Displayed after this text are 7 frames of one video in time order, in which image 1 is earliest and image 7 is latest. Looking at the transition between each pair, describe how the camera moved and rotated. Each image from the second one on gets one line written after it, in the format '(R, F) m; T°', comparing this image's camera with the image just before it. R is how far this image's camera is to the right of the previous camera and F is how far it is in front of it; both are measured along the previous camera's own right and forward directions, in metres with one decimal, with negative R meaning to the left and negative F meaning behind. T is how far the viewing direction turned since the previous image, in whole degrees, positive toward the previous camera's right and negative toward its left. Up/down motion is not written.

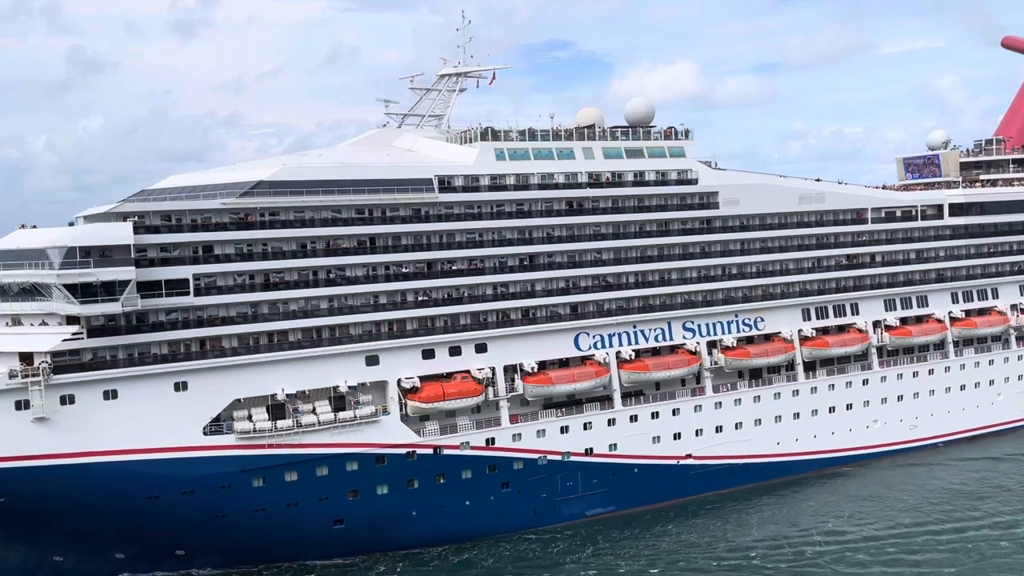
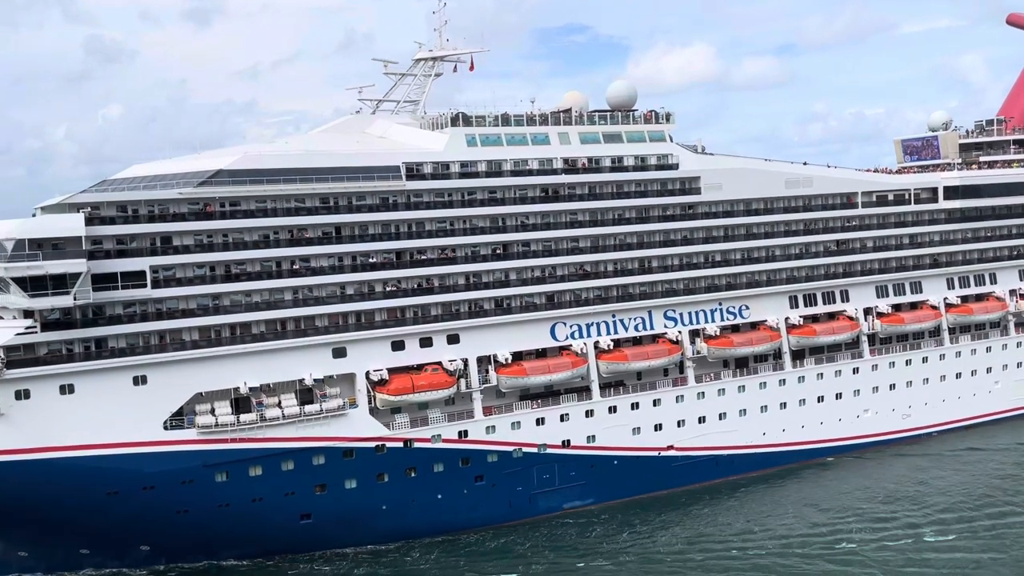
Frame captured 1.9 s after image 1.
(+1.2, +0.6) m; -1°
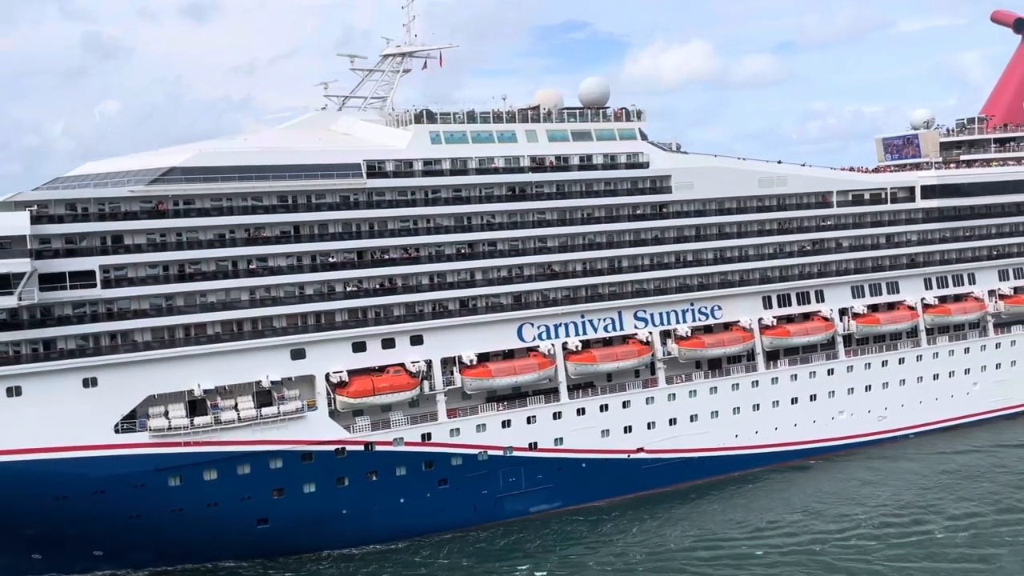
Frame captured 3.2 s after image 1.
(+0.9, +0.4) m; 0°
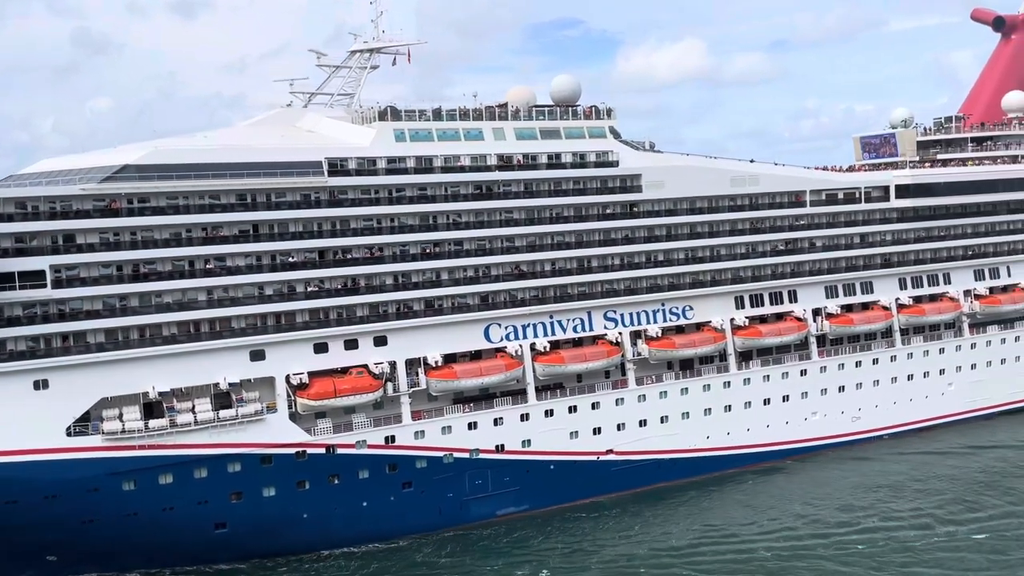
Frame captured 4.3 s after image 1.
(+0.7, +0.3) m; +1°
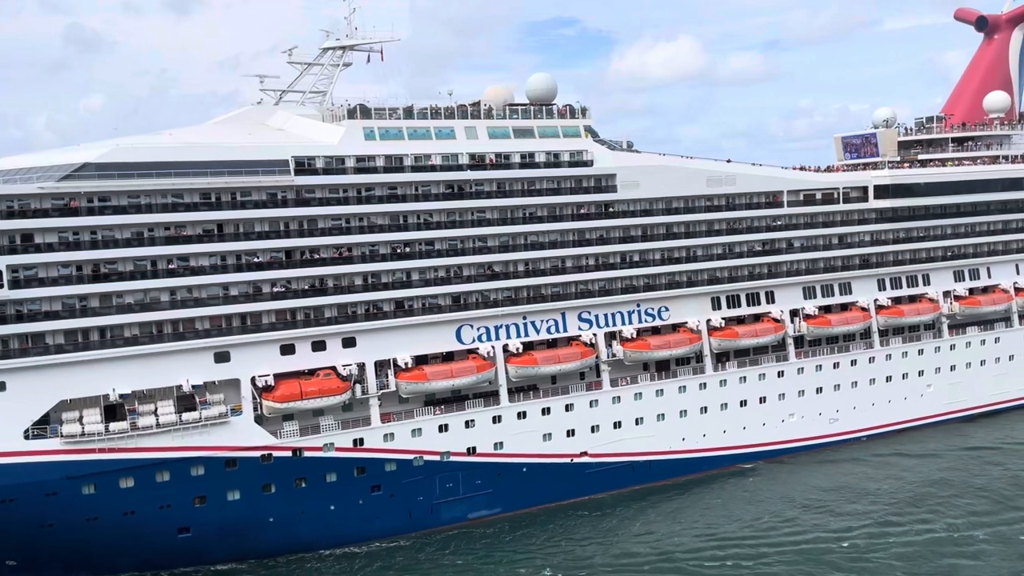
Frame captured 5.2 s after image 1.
(+0.6, +0.3) m; 0°
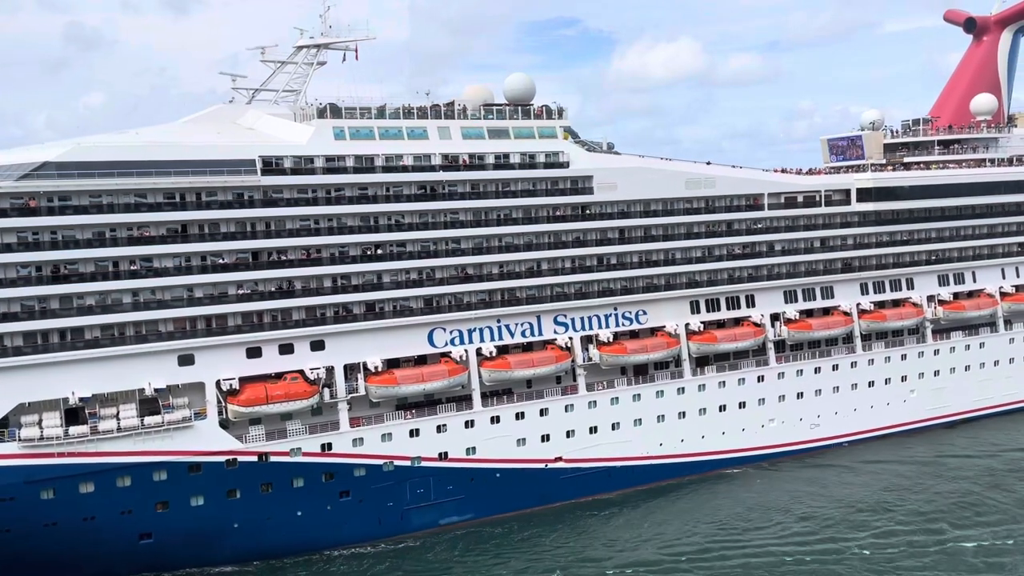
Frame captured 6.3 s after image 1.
(+0.7, +0.3) m; 0°
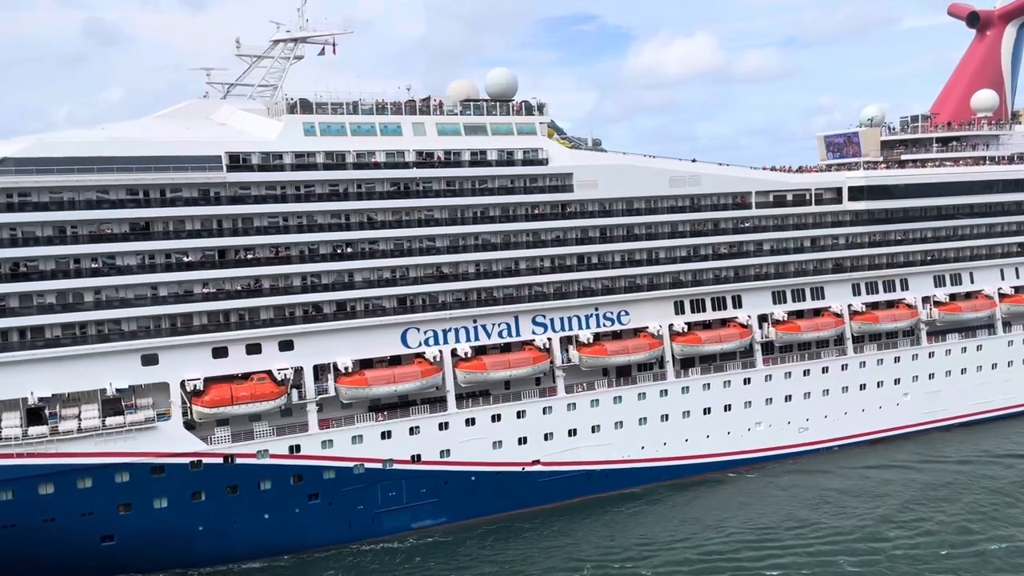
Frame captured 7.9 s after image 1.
(+1.0, +0.5) m; -1°
